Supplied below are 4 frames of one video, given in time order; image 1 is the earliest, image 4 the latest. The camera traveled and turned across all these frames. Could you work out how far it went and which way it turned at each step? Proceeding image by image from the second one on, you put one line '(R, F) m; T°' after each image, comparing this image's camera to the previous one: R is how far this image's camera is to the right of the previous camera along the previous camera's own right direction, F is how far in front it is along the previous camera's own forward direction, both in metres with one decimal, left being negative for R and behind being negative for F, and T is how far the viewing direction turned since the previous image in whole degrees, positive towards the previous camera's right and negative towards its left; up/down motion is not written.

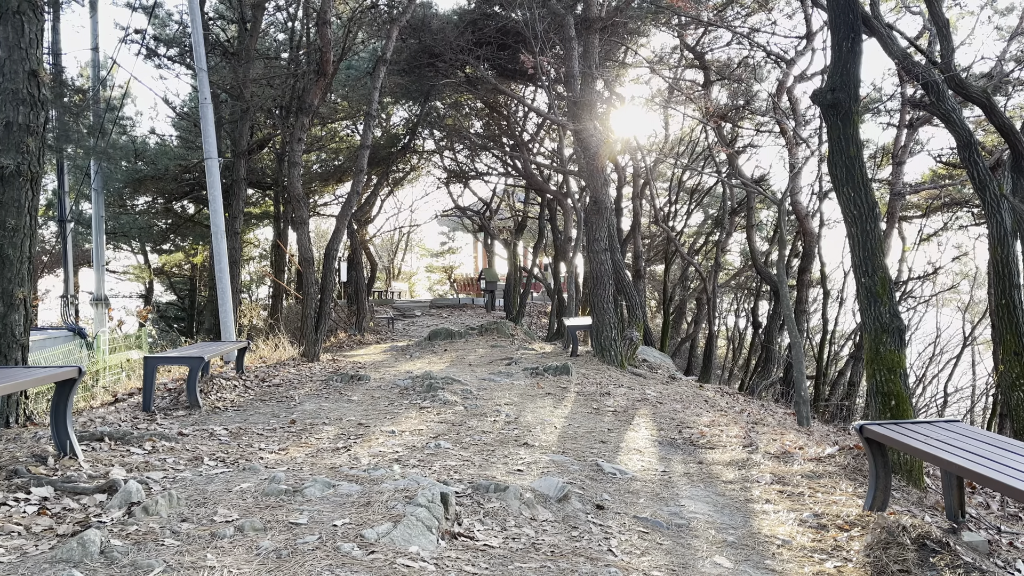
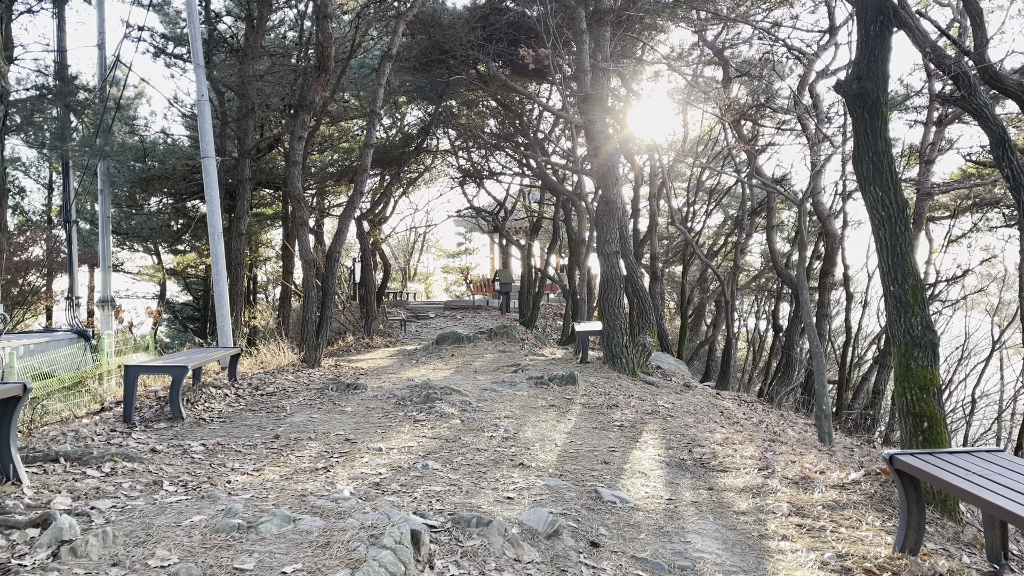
(+0.1, +0.4) m; -1°
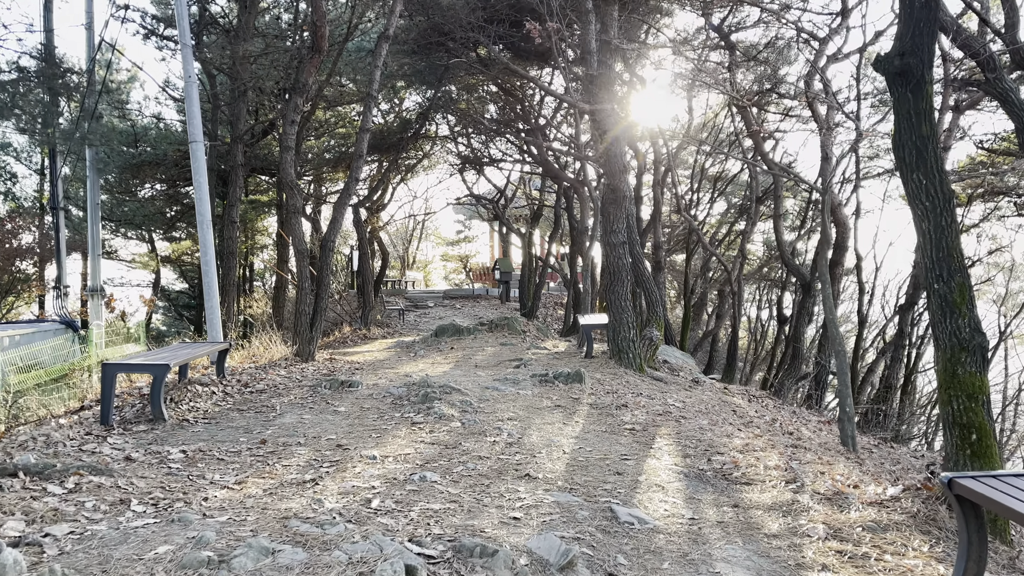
(0.0, +0.4) m; 0°
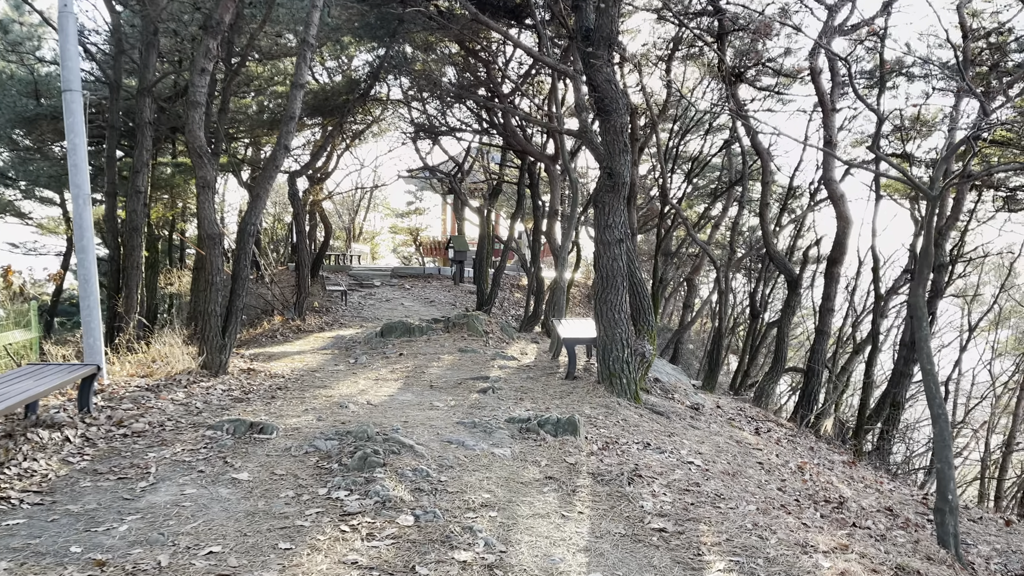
(-0.2, +1.6) m; +4°
